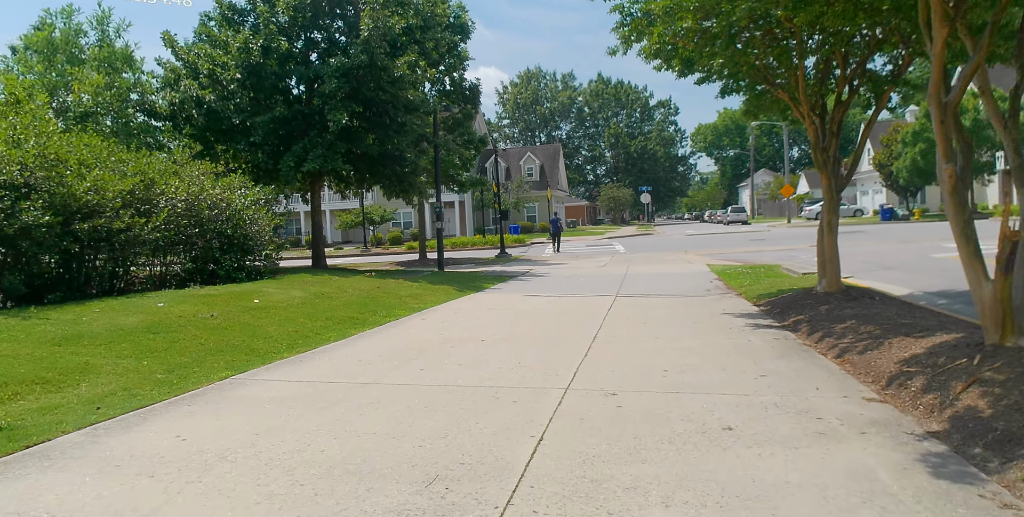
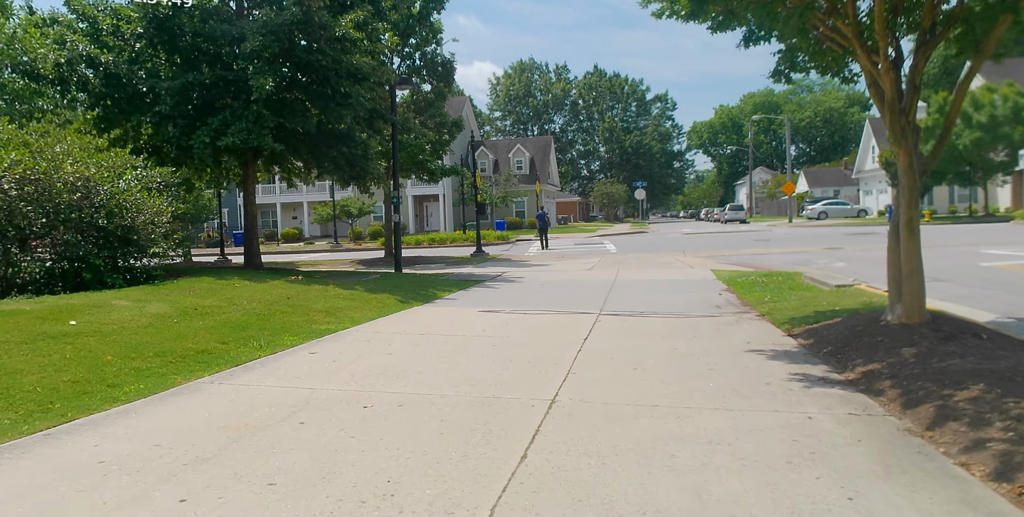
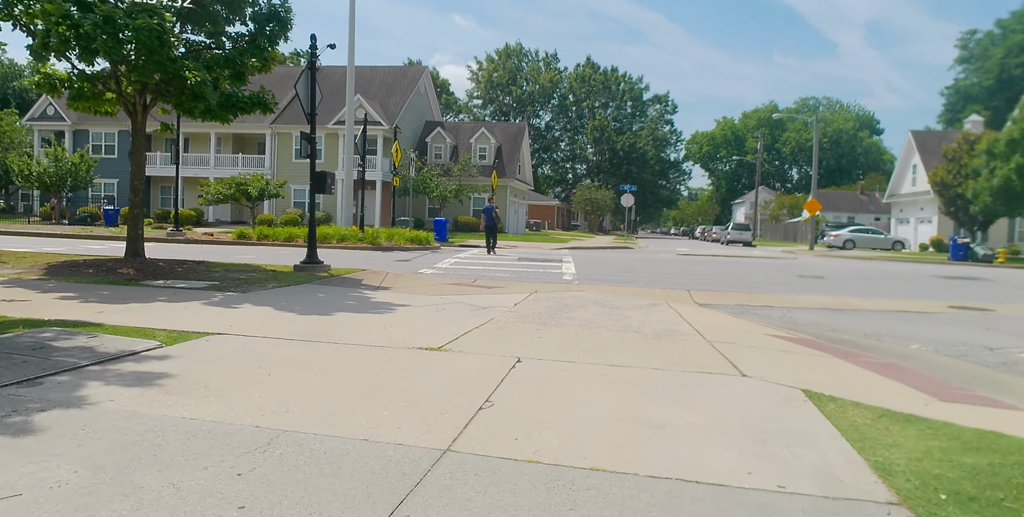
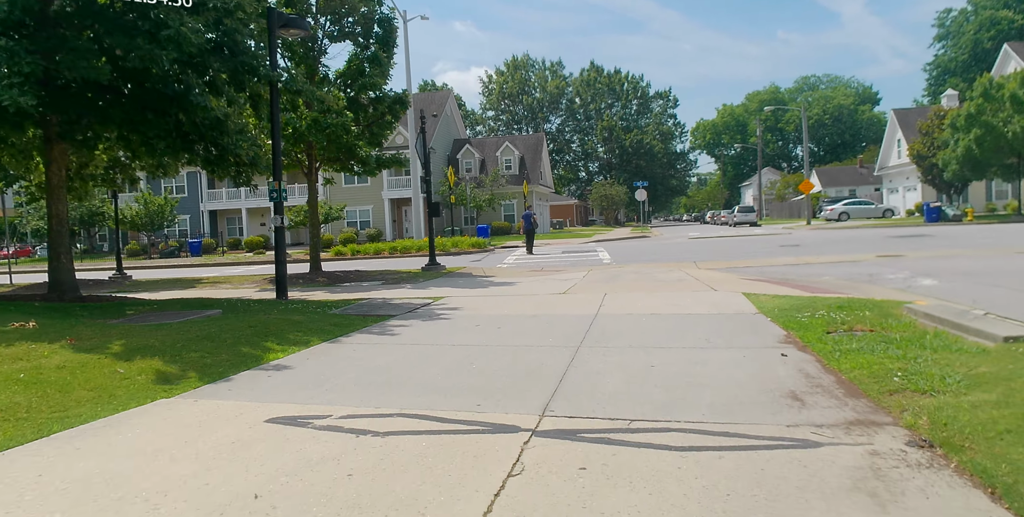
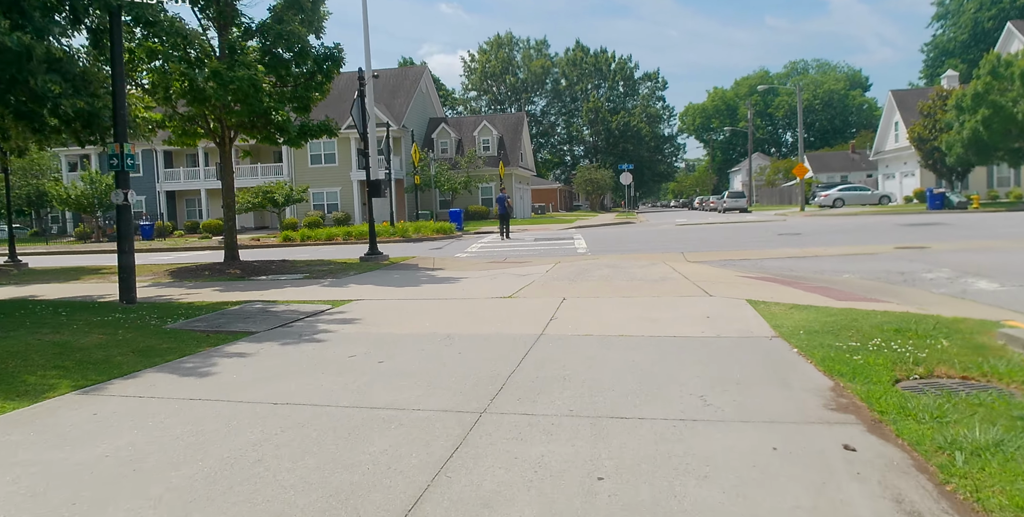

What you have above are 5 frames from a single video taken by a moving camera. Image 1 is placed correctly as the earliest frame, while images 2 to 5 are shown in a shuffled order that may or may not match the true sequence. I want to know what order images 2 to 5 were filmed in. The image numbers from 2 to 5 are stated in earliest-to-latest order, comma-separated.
2, 4, 5, 3
